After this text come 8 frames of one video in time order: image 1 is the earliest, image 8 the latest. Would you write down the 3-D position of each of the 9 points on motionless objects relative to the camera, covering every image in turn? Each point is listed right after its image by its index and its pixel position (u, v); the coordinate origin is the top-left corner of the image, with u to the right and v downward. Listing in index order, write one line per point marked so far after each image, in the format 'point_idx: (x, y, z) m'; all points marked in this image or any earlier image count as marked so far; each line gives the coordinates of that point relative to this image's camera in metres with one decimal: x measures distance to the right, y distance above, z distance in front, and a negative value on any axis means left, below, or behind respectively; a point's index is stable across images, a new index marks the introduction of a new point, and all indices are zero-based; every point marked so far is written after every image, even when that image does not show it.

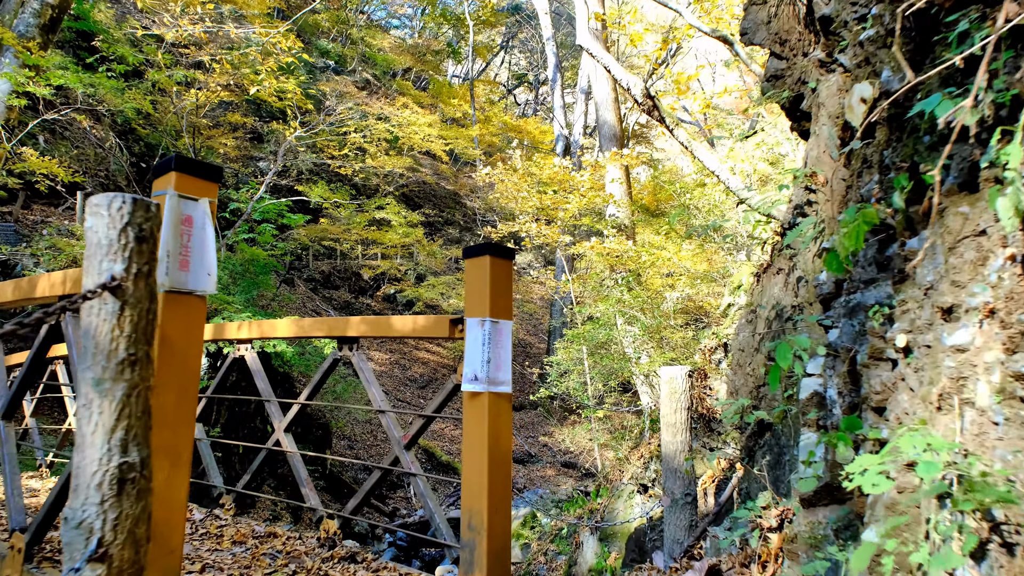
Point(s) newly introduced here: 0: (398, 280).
0: (-2.7, +0.2, +19.5) m
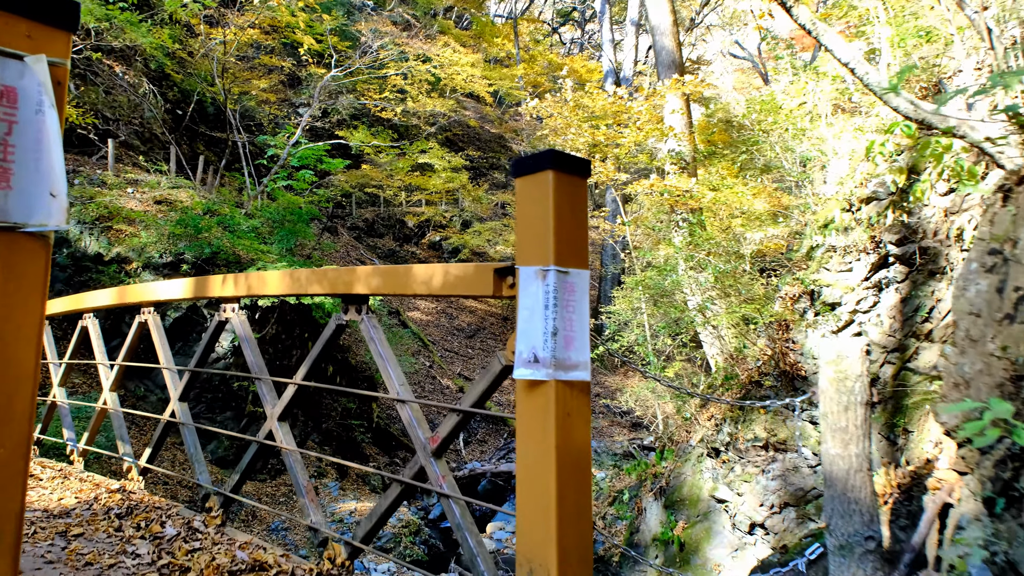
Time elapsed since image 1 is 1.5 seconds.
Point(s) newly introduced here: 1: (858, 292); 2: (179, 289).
0: (-1.6, +1.4, +18.9) m
1: (+2.1, 0.0, +5.1) m
2: (-1.0, 0.0, +2.4) m
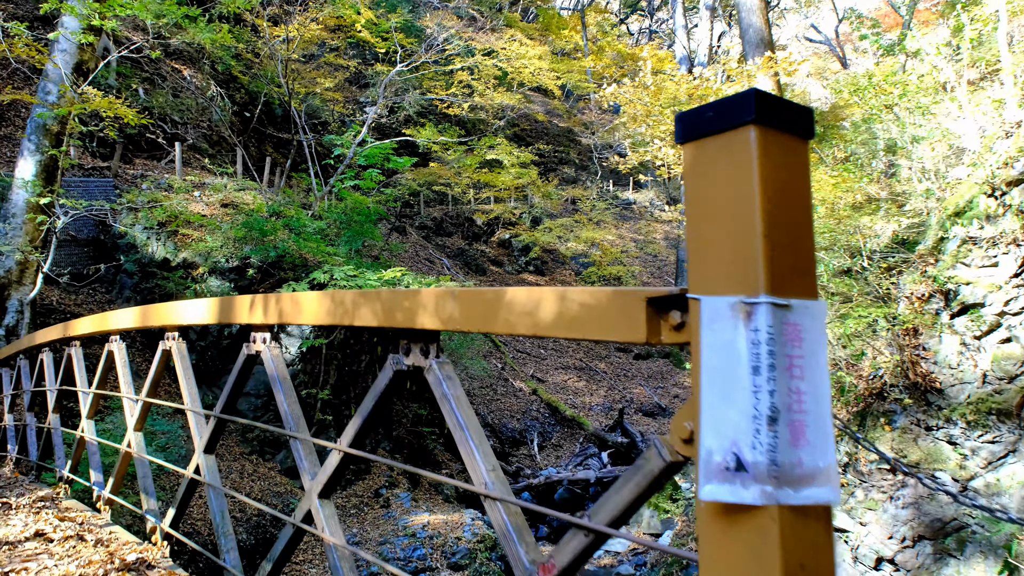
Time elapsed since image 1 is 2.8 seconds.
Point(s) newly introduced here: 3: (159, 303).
0: (0.0, +1.4, +18.4) m
1: (+2.6, 0.0, +4.4) m
2: (-0.7, -0.1, +1.9) m
3: (-0.9, 0.0, +2.1) m
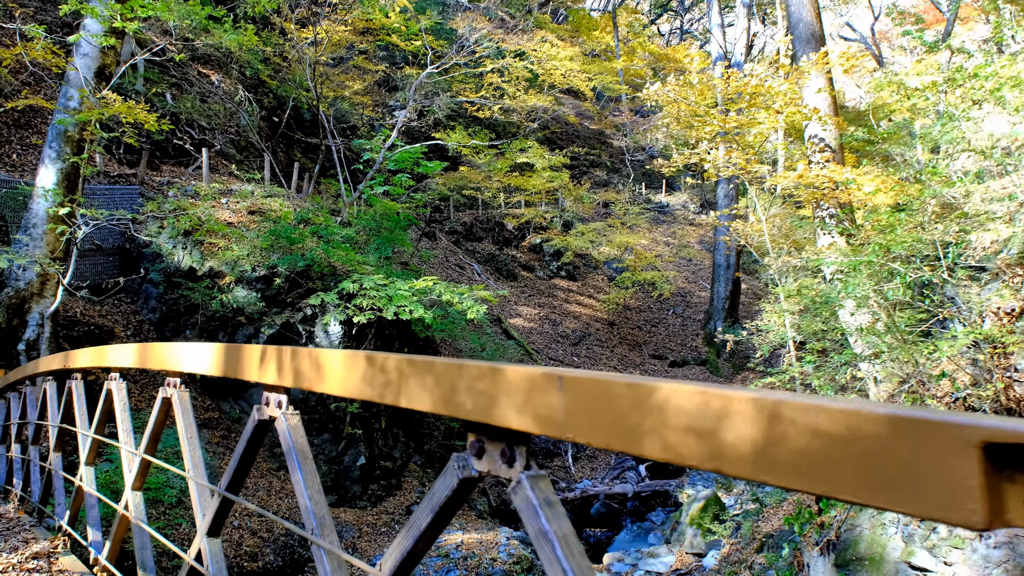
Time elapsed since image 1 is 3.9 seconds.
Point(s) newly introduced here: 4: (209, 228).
0: (+0.7, +1.3, +18.0) m
1: (+2.8, -0.1, +3.9) m
2: (-0.6, -0.1, +1.5) m
3: (-0.8, -0.1, +1.8) m
4: (-3.3, +0.7, +9.1) m
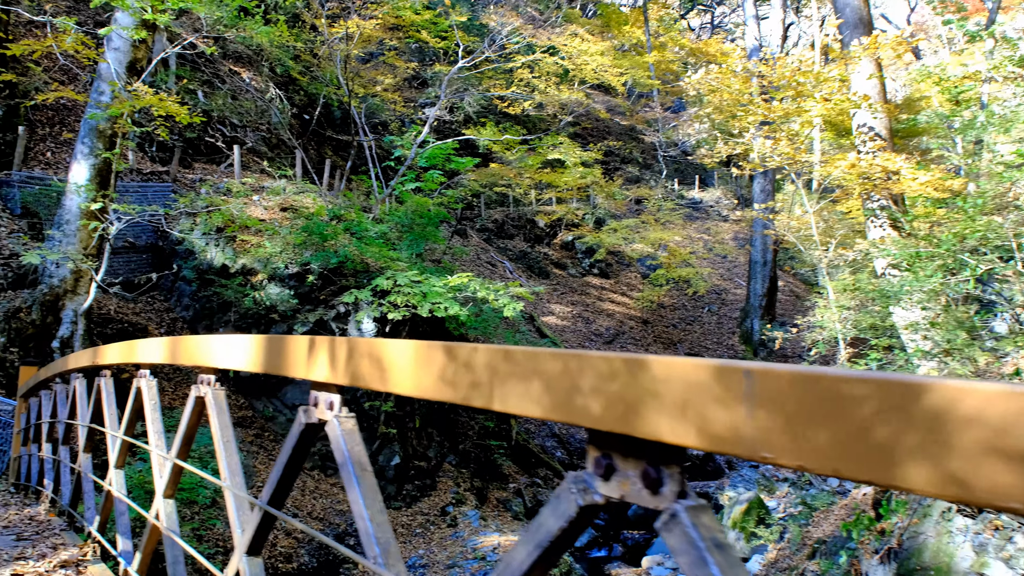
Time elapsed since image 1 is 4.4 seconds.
0: (+1.4, +1.3, +17.7) m
1: (+3.0, 0.0, +3.6) m
2: (-0.4, -0.1, +1.3) m
3: (-0.6, -0.1, +1.6) m
4: (-2.9, +0.7, +9.0) m
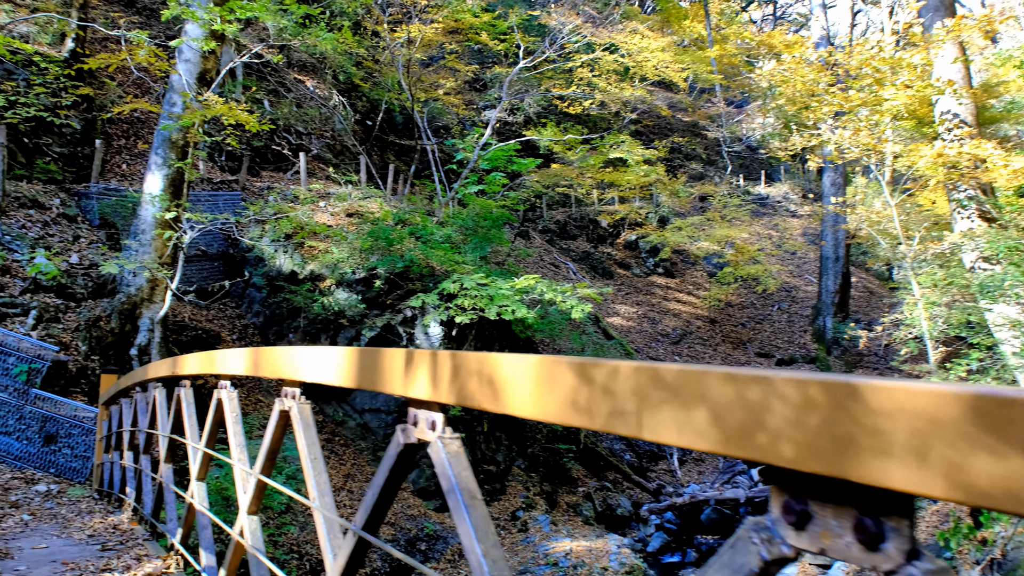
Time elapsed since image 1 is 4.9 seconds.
0: (+2.7, +1.3, +17.5) m
1: (+3.4, 0.0, +3.2) m
2: (-0.3, -0.1, +1.2) m
3: (-0.4, -0.1, +1.5) m
4: (-2.2, +0.6, +9.1) m
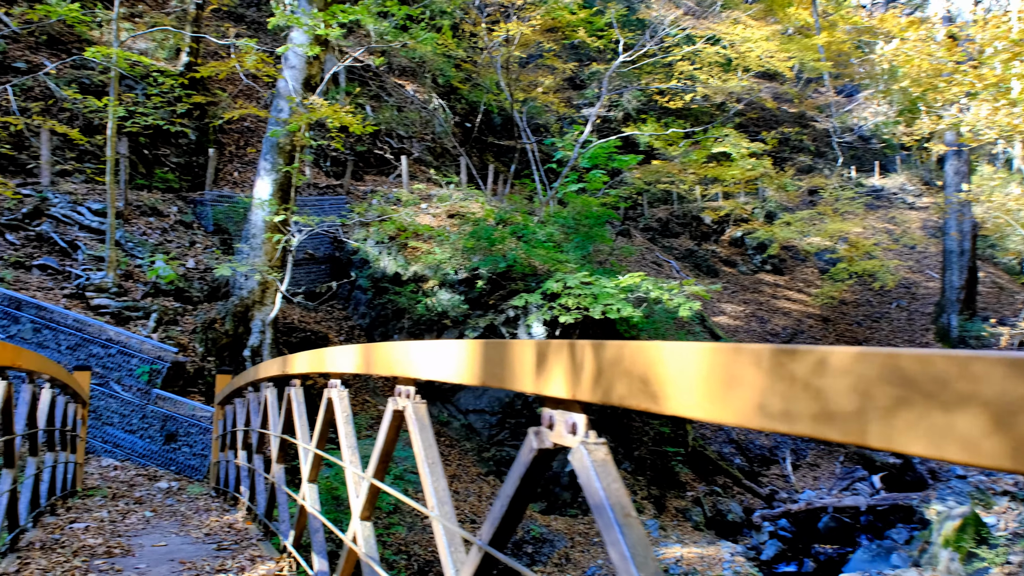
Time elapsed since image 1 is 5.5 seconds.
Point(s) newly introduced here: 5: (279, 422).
0: (+4.8, +1.4, +16.9) m
1: (+3.7, +0.1, +2.7) m
2: (-0.1, -0.1, +1.1) m
3: (-0.2, -0.1, +1.4) m
4: (-1.1, +0.6, +9.1) m
5: (-0.8, -0.5, +2.8) m
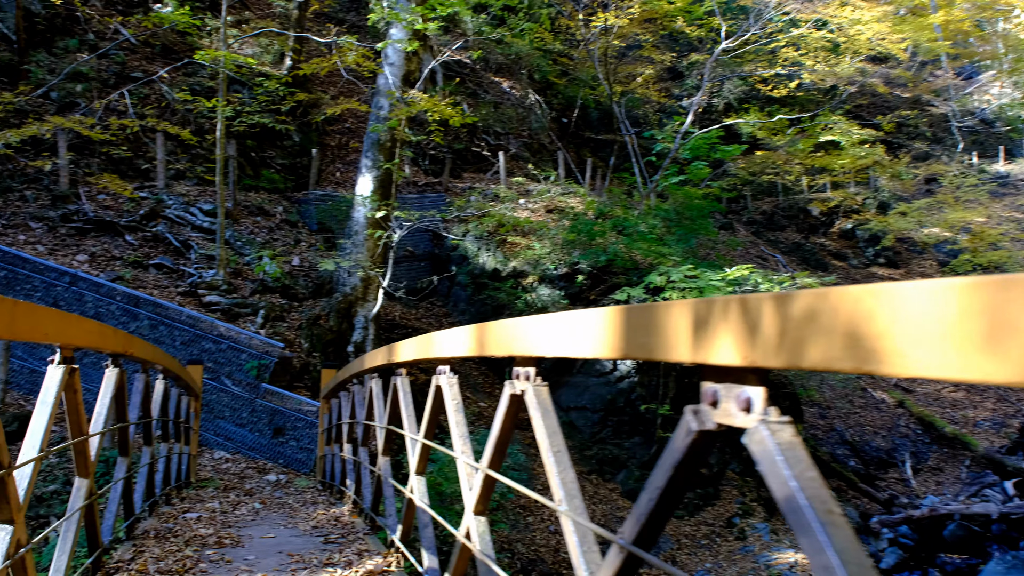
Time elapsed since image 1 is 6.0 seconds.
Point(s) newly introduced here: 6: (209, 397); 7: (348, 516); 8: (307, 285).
0: (+6.8, +1.5, +16.1) m
1: (+4.1, +0.1, +2.1) m
2: (+0.1, -0.1, +1.0) m
3: (0.0, -0.1, +1.3) m
4: (0.0, +0.6, +9.0) m
5: (-0.4, -0.4, +2.7) m
6: (-2.2, -0.8, +6.1) m
7: (-0.7, -0.9, +3.4) m
8: (-2.0, 0.0, +8.1) m
